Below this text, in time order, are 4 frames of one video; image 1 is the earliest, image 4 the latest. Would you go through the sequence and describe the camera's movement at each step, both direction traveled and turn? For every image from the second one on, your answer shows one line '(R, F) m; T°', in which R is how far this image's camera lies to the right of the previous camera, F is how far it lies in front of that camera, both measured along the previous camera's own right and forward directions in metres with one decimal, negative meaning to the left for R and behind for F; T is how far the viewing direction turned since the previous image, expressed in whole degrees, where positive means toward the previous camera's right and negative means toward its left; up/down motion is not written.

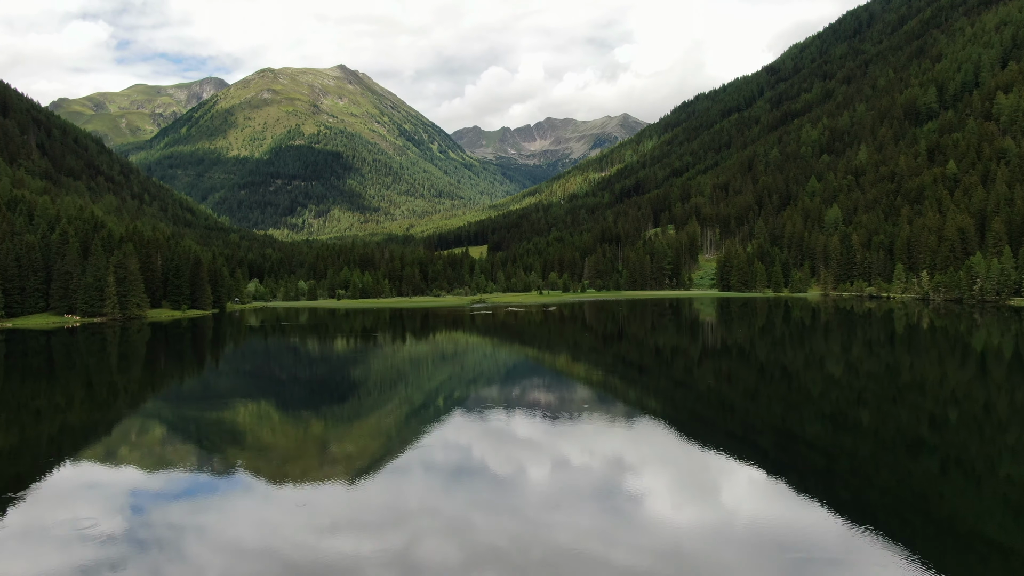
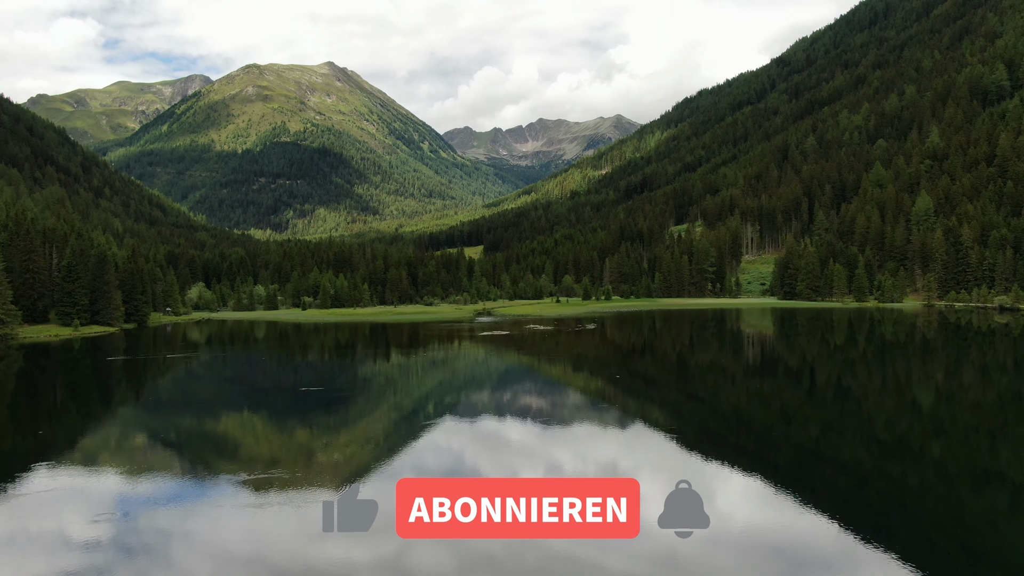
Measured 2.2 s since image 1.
(-0.2, +1.3) m; +1°
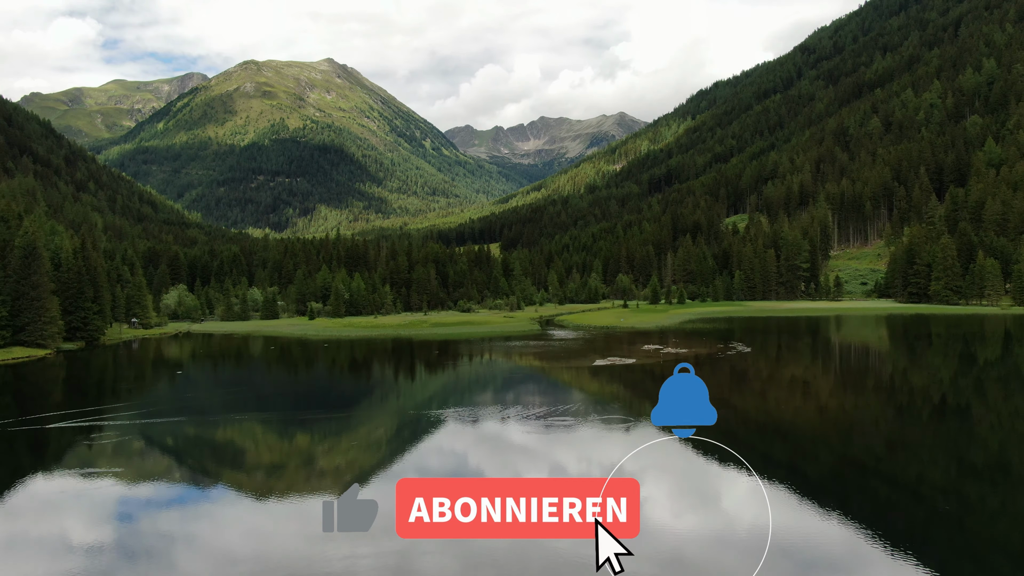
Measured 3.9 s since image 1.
(-0.4, +1.1) m; 0°
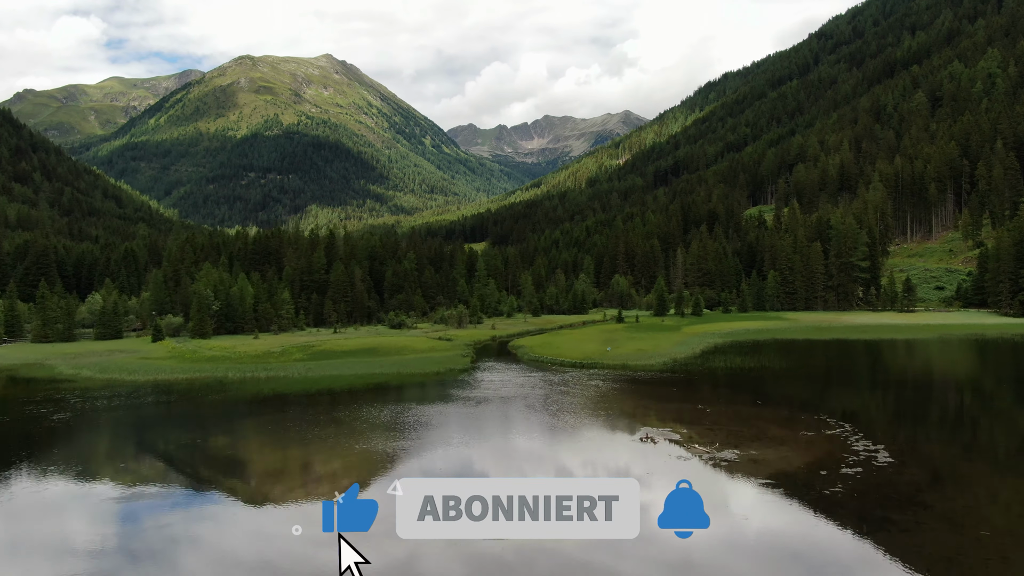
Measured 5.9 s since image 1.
(+0.3, +1.2) m; 0°
